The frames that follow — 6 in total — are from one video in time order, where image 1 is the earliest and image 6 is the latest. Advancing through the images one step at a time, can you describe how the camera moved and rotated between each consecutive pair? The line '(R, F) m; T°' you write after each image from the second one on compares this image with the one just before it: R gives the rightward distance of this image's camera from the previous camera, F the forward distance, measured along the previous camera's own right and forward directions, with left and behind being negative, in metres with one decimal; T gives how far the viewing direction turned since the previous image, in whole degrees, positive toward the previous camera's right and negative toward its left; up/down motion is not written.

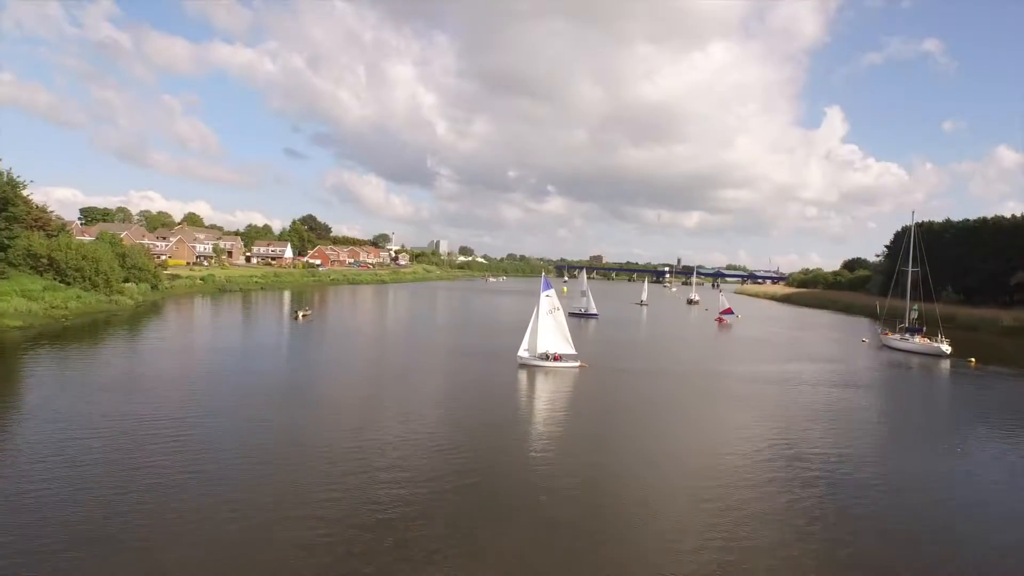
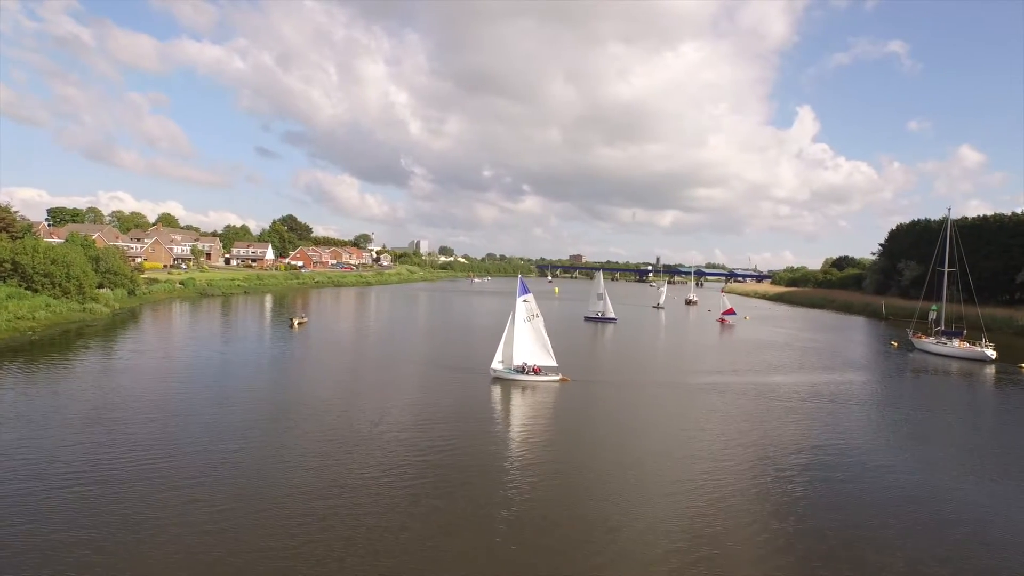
(-1.4, +1.7) m; +2°
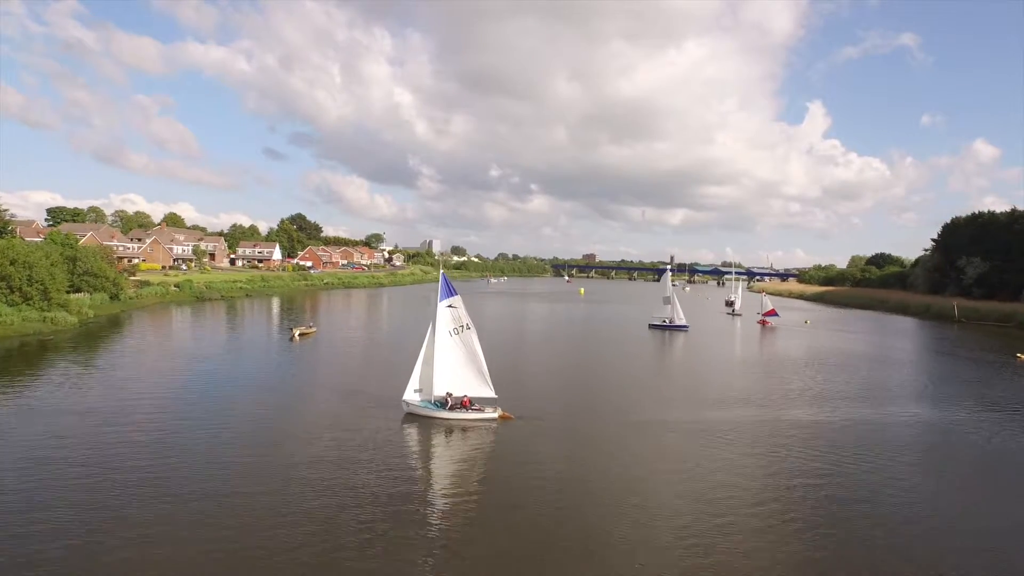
(-1.2, +4.0) m; -1°
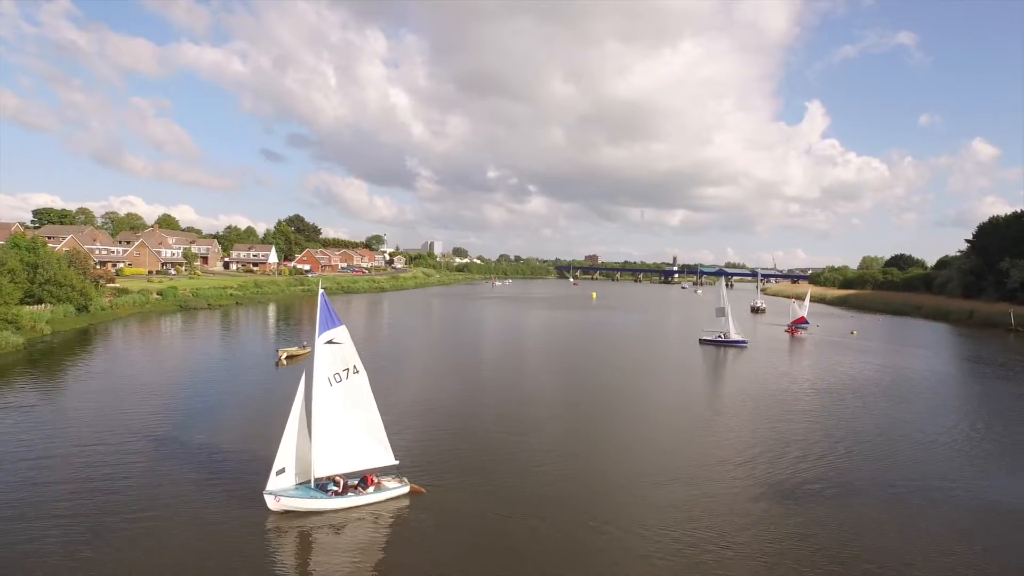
(-0.8, +3.1) m; 0°
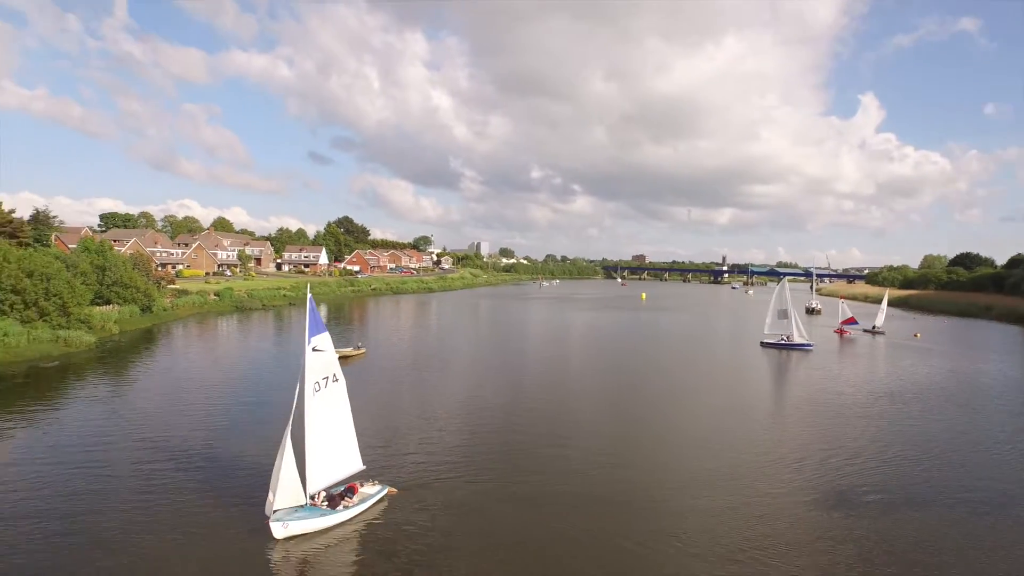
(-0.3, +0.4) m; -4°
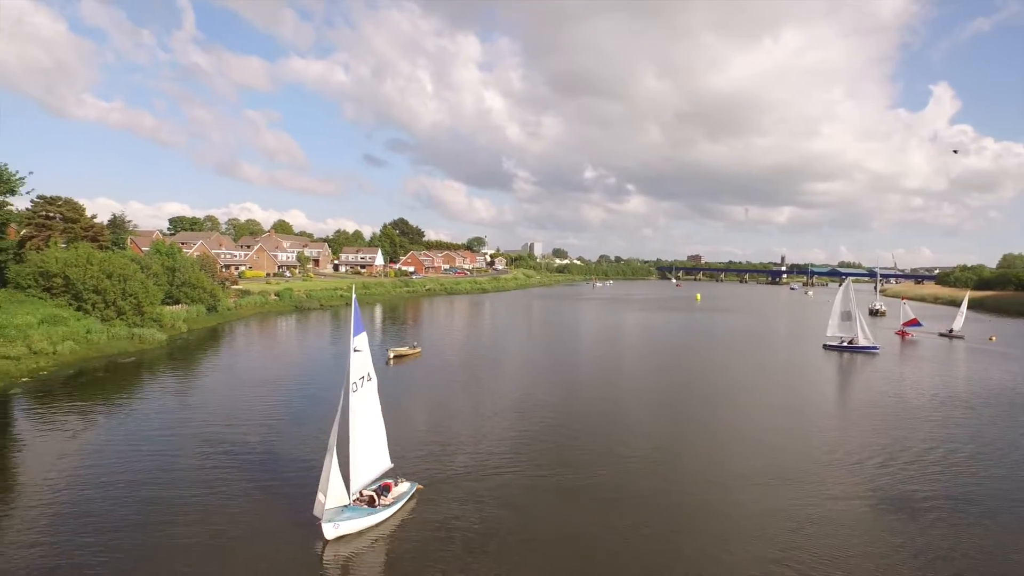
(-0.3, +0.4) m; -5°
